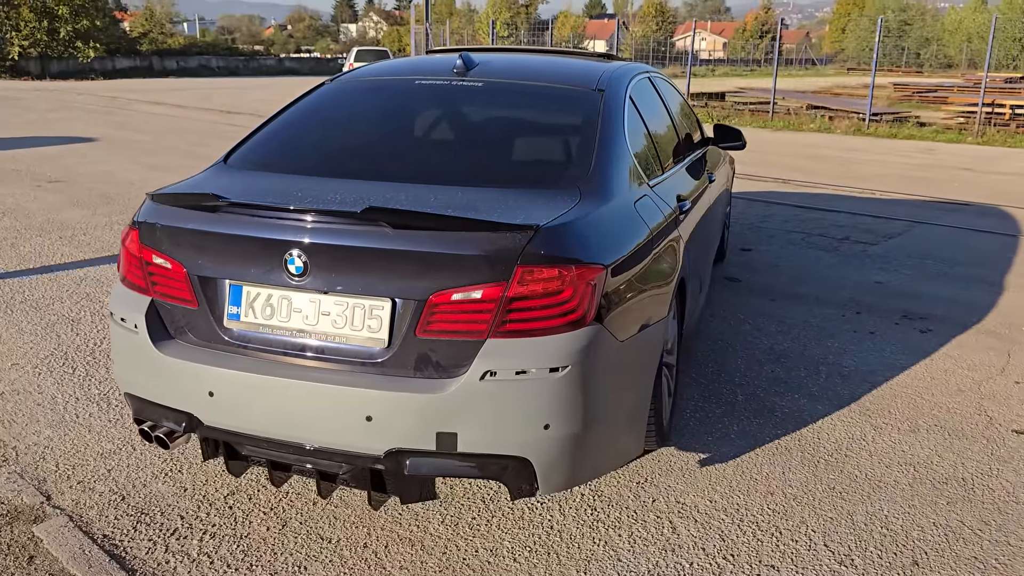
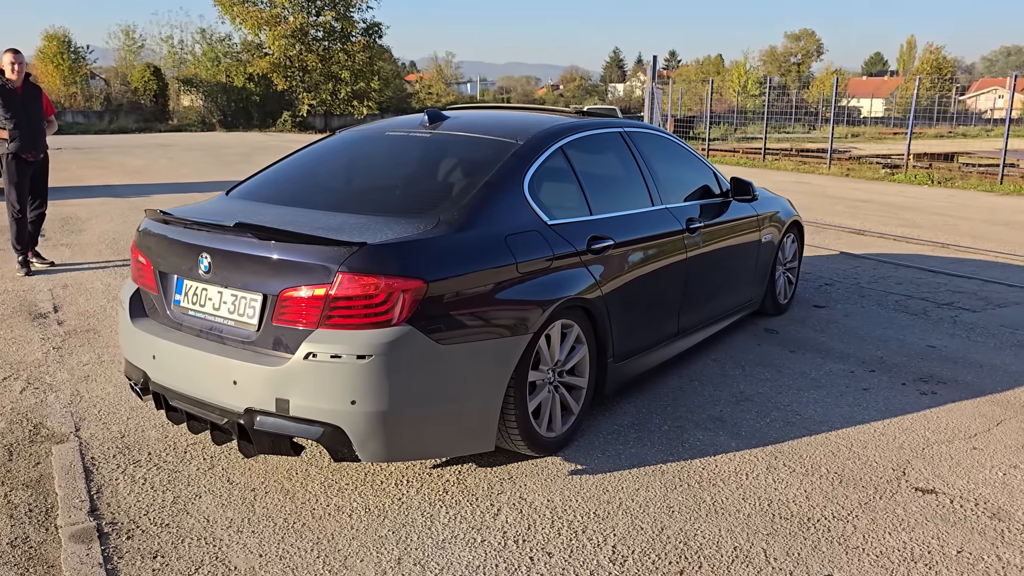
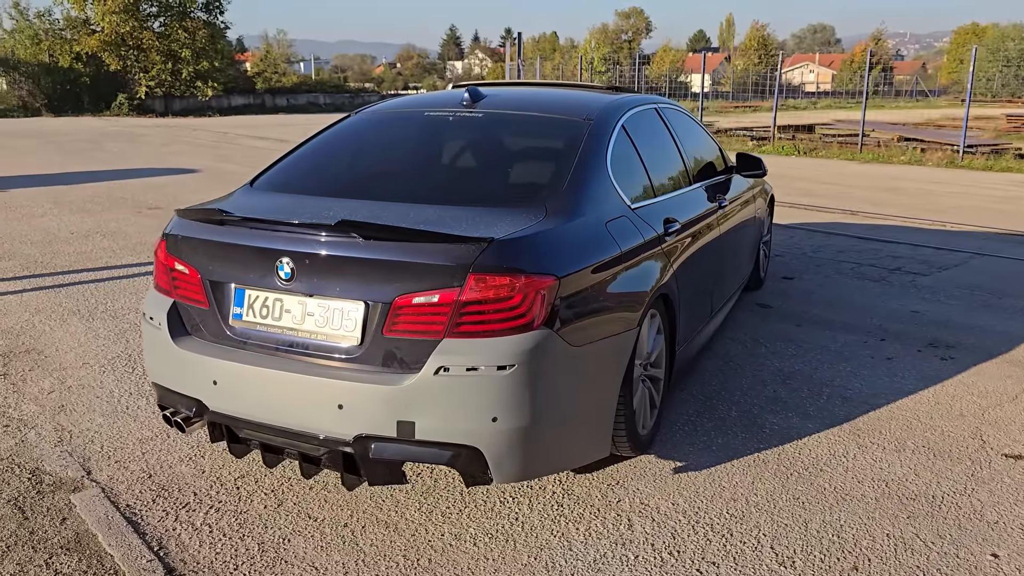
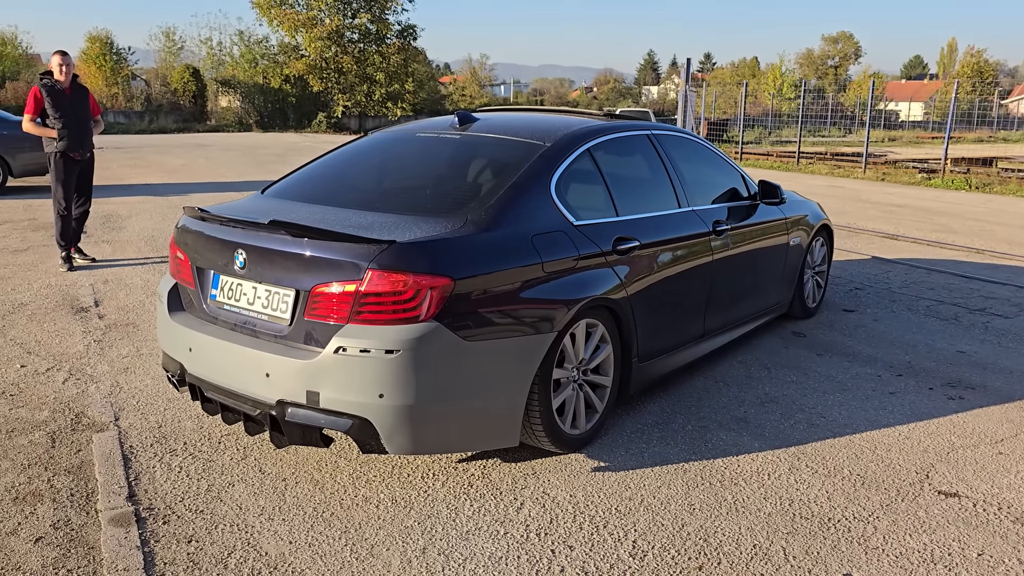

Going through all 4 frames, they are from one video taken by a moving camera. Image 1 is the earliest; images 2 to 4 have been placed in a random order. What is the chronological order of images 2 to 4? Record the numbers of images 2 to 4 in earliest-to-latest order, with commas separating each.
3, 2, 4
